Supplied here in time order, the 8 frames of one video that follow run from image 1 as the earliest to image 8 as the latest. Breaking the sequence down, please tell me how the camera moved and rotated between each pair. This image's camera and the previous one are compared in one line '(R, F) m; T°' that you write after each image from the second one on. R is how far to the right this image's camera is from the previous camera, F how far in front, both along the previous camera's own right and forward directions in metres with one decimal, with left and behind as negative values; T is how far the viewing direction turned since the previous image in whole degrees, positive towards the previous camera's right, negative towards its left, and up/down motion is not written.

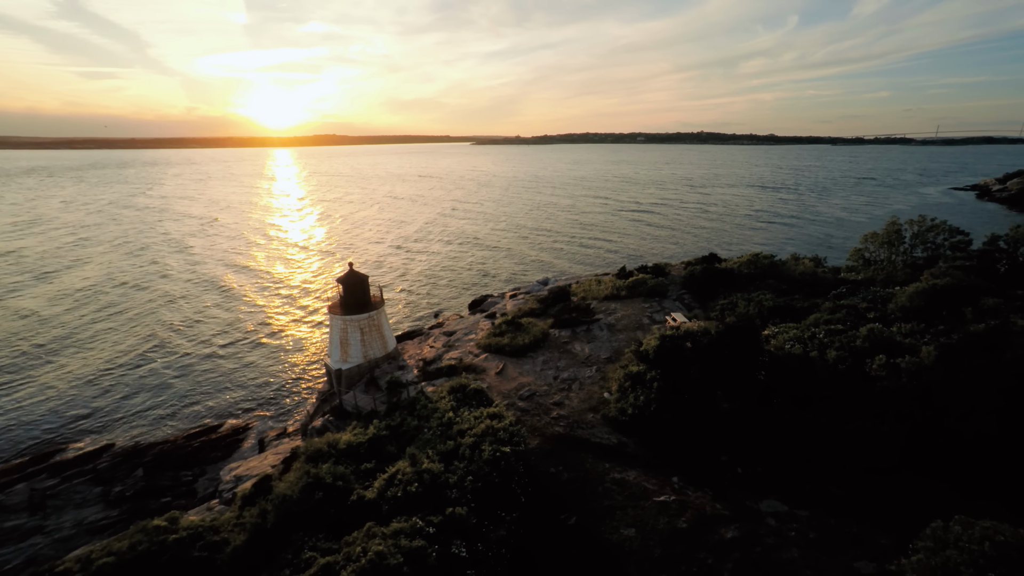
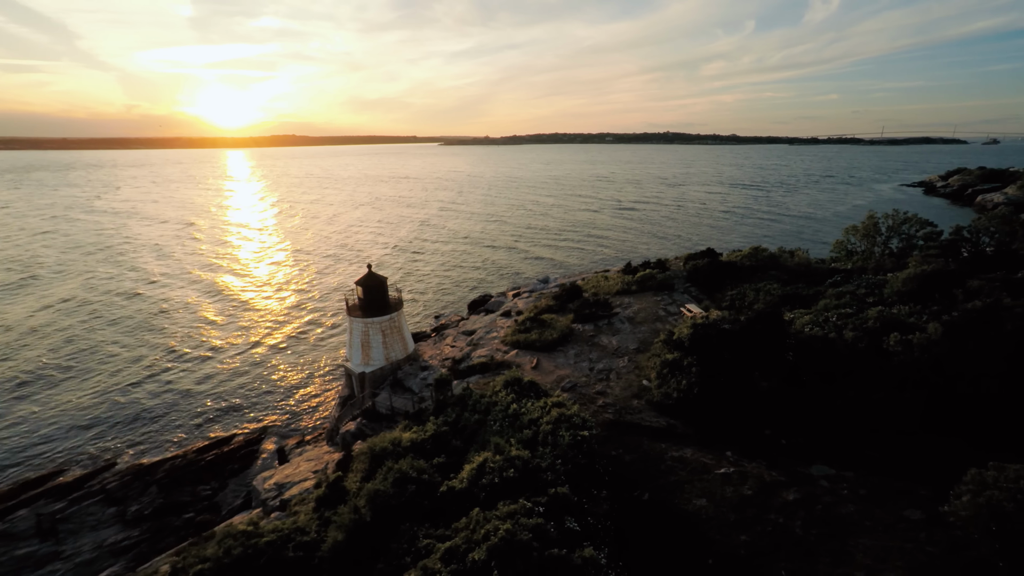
(-3.0, -0.5) m; +3°
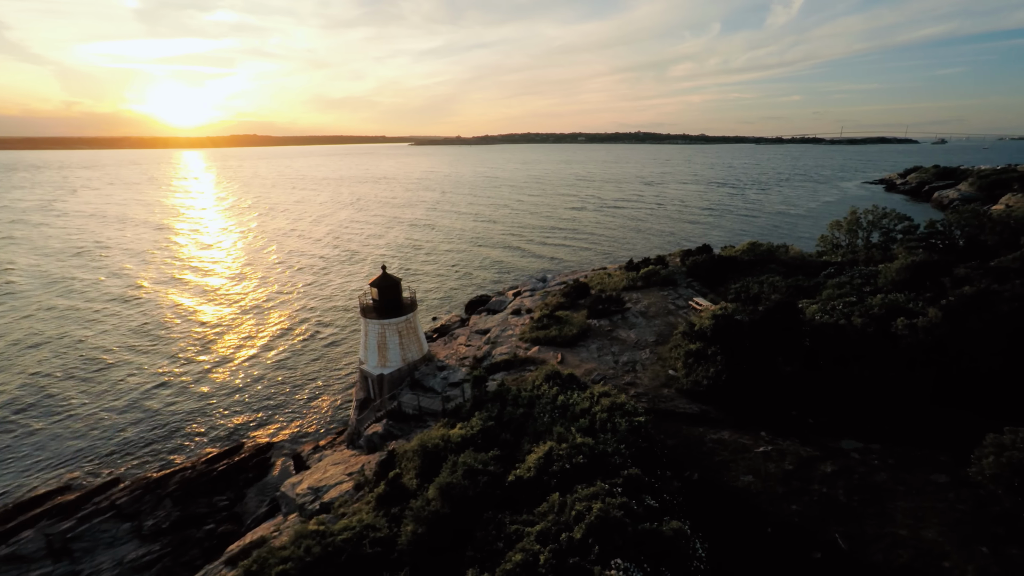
(-2.4, -0.3) m; +3°
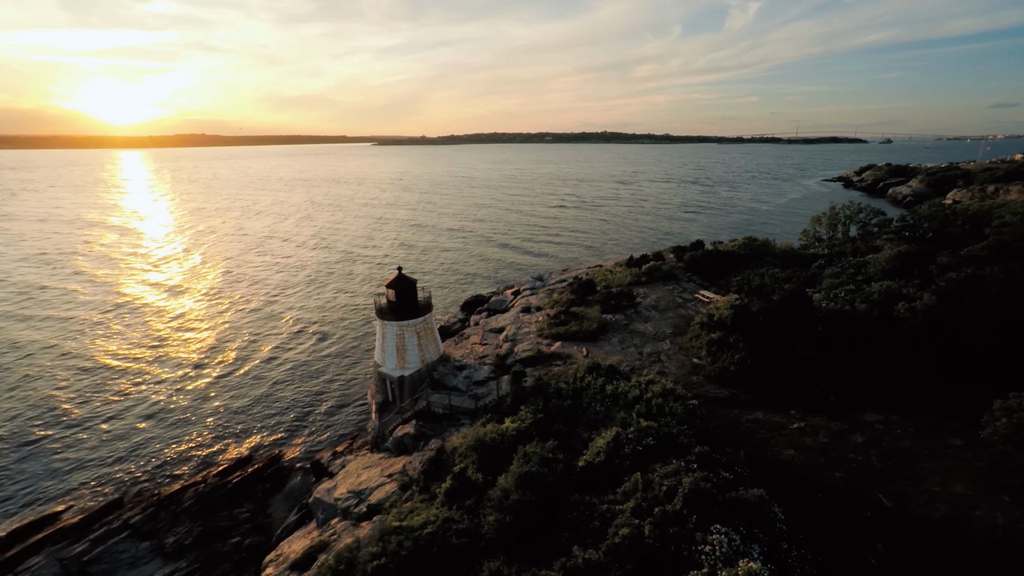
(-2.8, -0.3) m; +3°
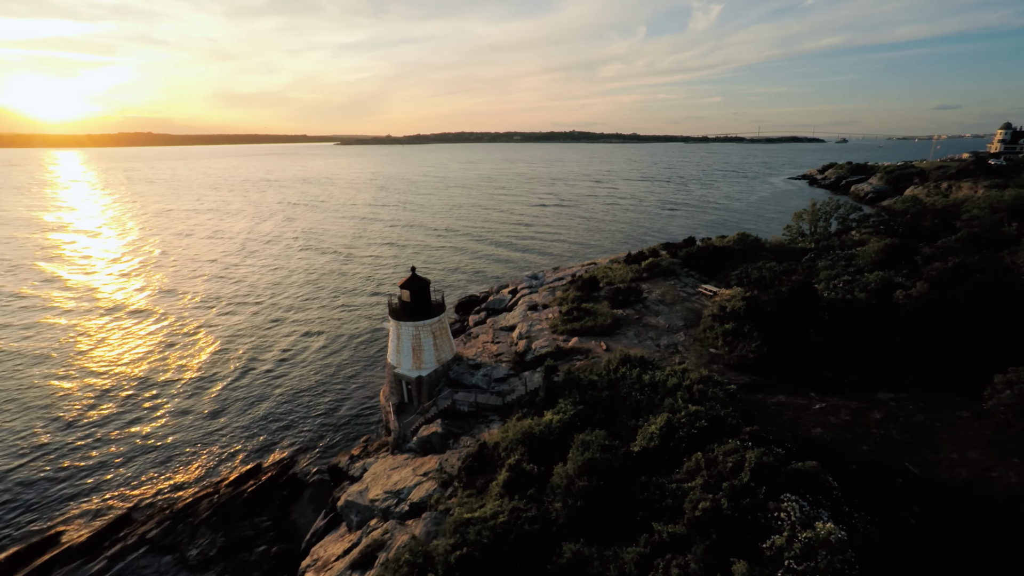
(-2.5, -0.3) m; +3°
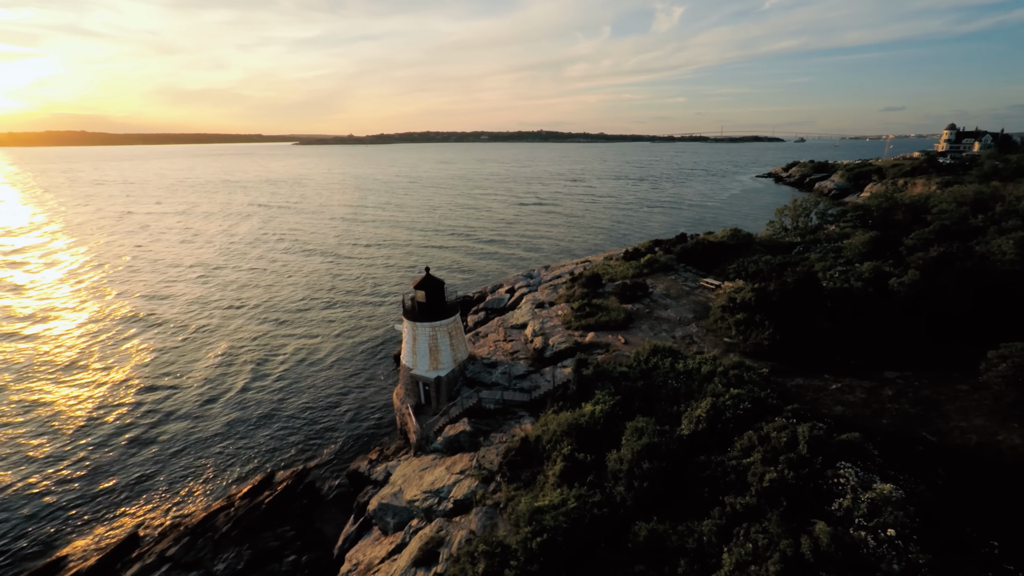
(-2.6, -0.2) m; +3°
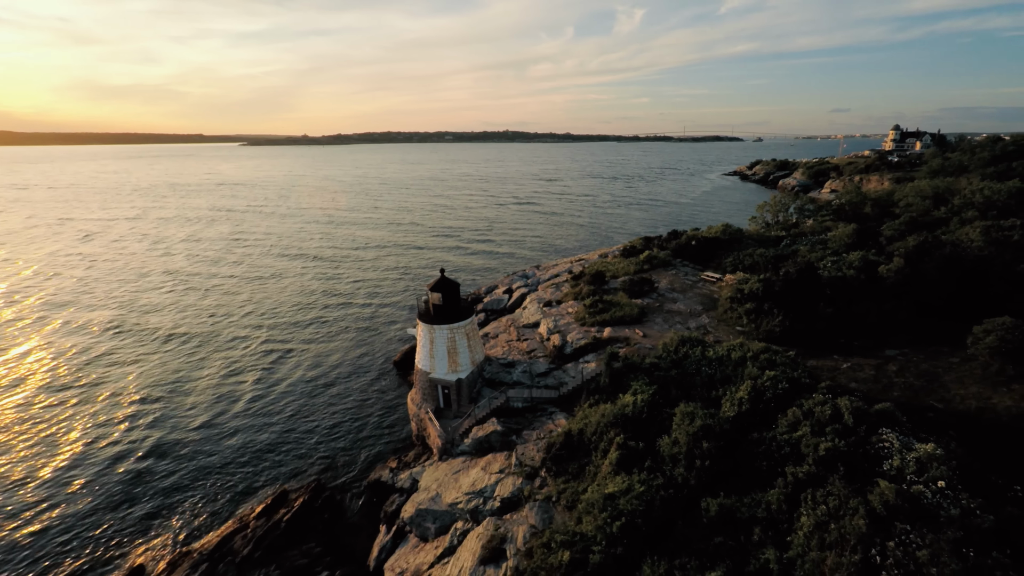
(-2.8, -0.3) m; +3°
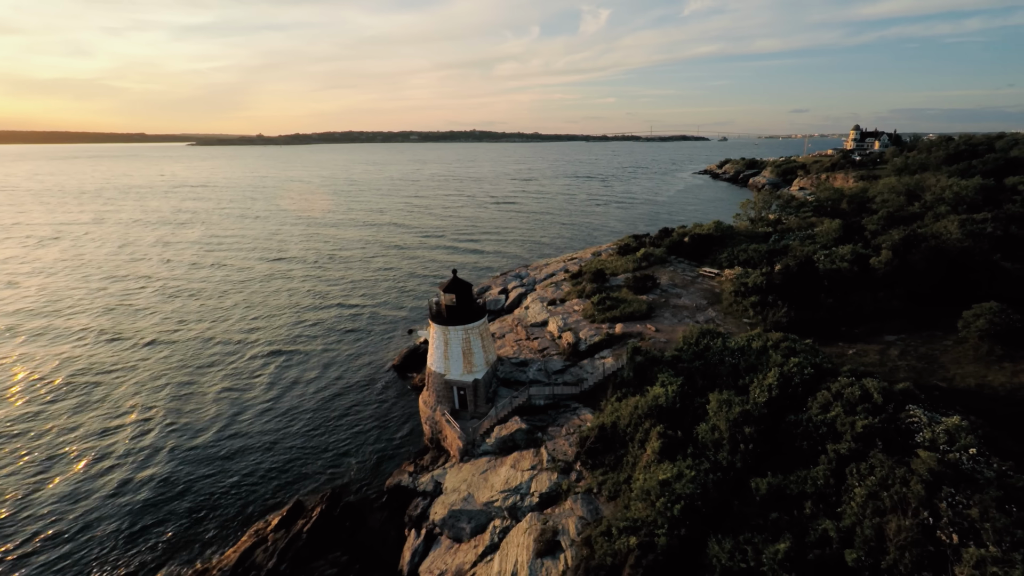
(-2.4, -0.1) m; +3°
